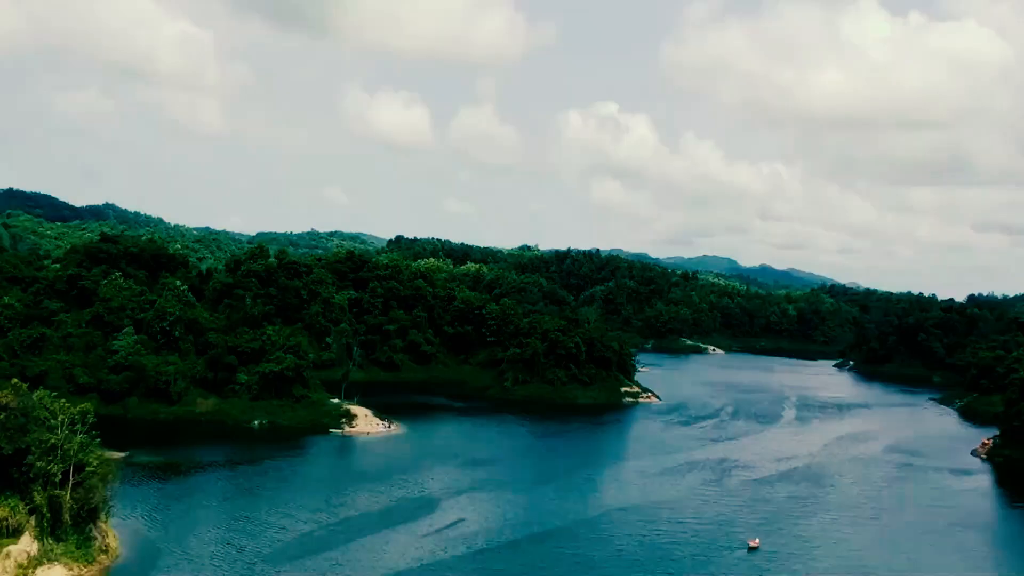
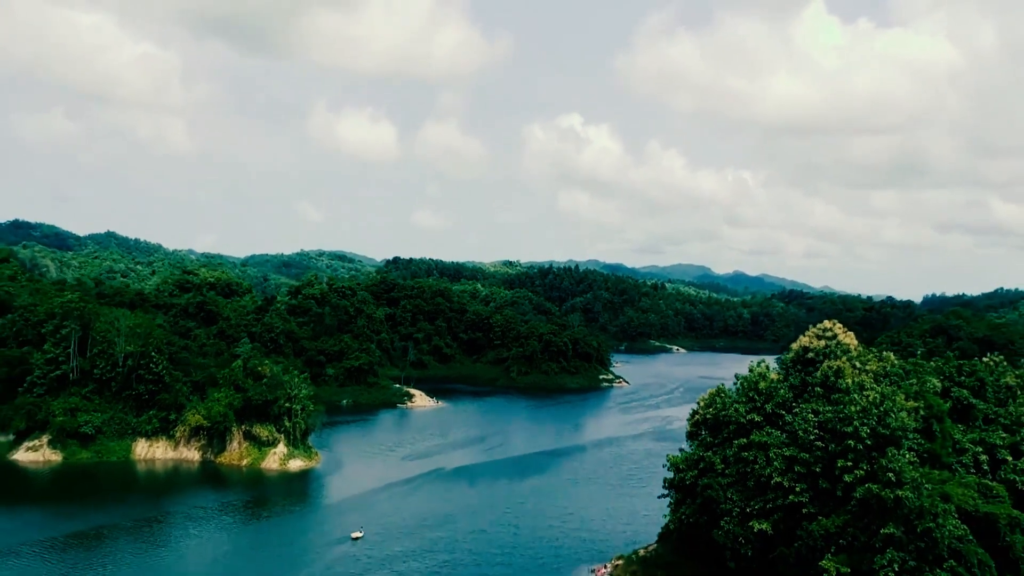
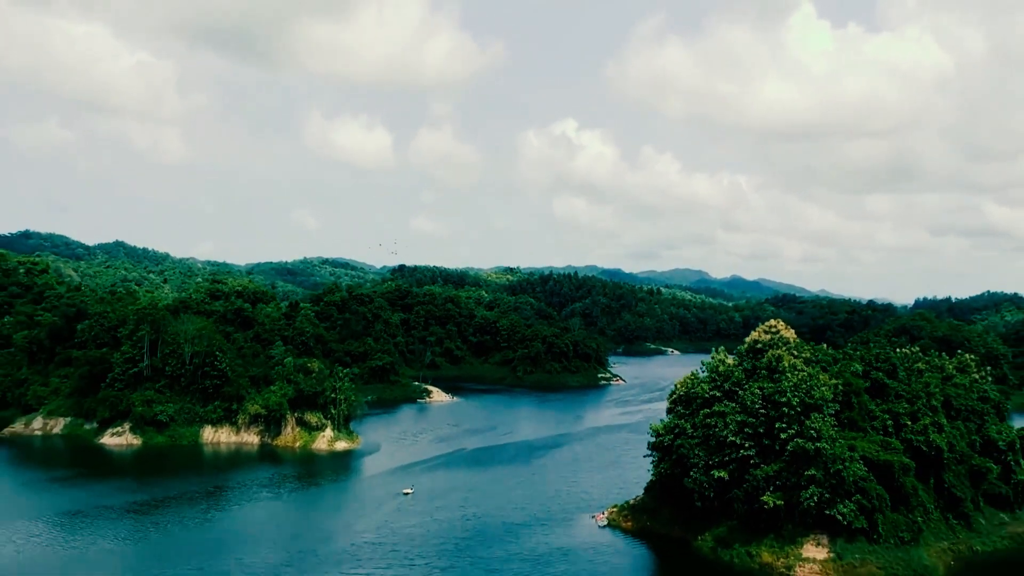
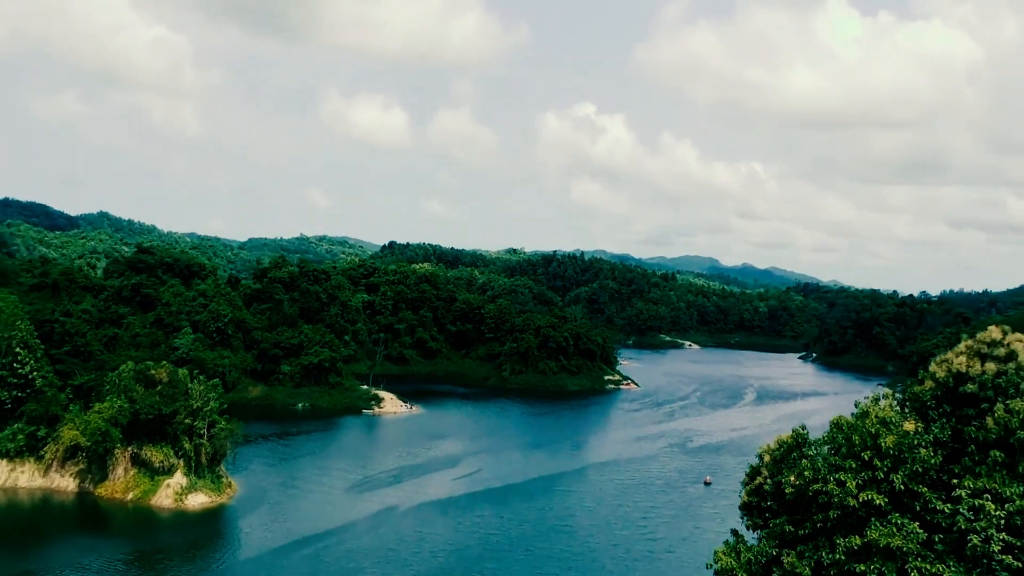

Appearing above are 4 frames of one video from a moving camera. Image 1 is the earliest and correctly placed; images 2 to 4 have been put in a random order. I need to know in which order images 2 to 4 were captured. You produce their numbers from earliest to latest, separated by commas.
4, 2, 3
